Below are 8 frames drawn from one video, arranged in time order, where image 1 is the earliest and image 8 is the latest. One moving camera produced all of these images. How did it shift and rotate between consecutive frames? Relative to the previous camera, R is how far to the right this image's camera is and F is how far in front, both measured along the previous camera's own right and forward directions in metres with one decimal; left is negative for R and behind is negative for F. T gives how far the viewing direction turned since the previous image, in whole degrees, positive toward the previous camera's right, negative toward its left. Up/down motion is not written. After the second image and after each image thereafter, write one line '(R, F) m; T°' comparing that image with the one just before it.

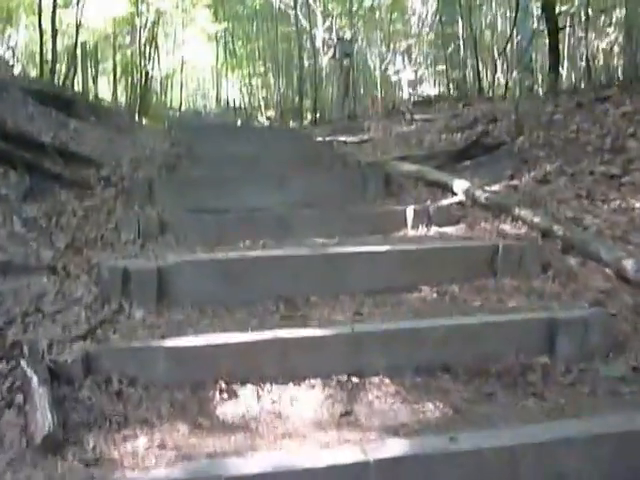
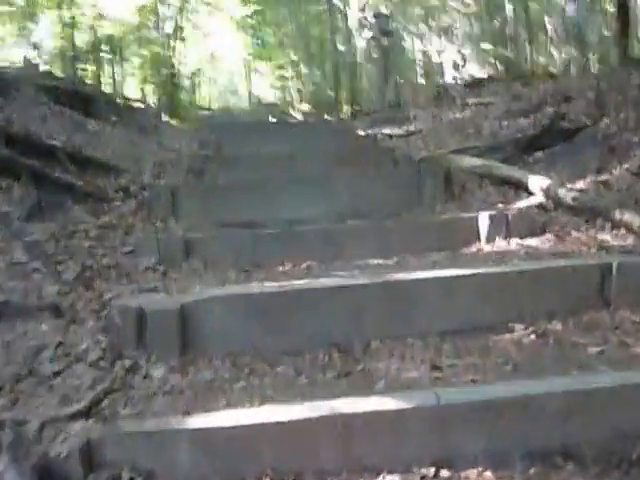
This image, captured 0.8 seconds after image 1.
(-0.1, +0.6) m; -2°
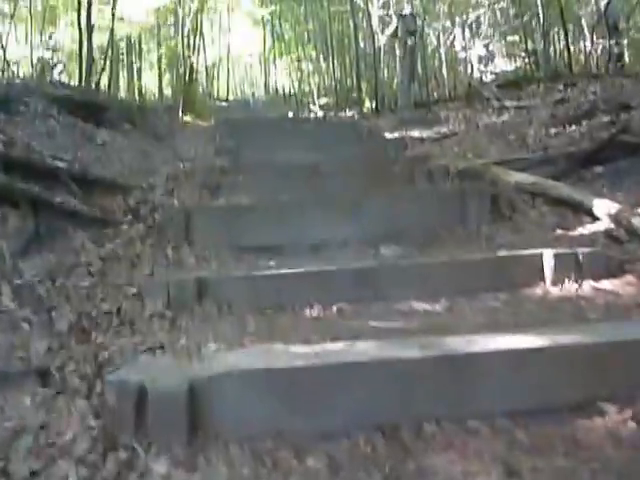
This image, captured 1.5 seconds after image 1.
(0.0, +0.5) m; -1°
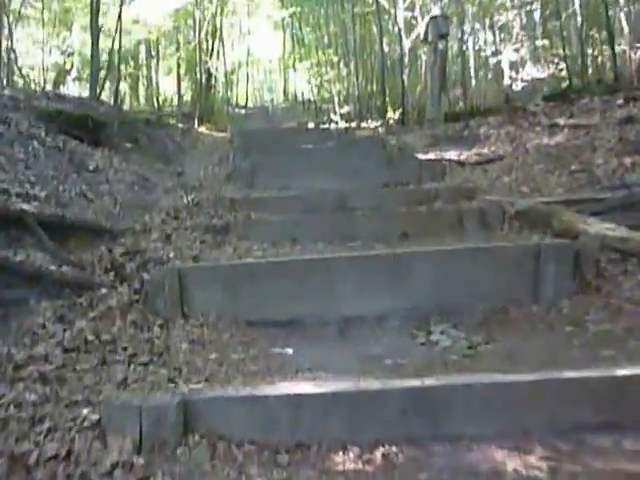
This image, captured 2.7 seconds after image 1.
(0.0, +0.9) m; -1°
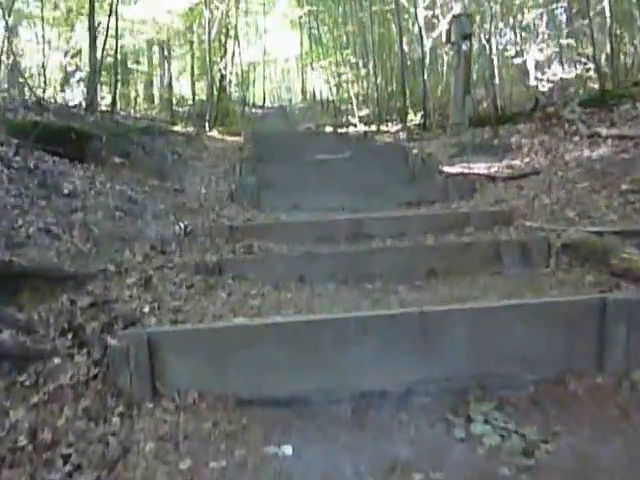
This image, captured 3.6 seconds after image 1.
(0.0, +0.6) m; -1°
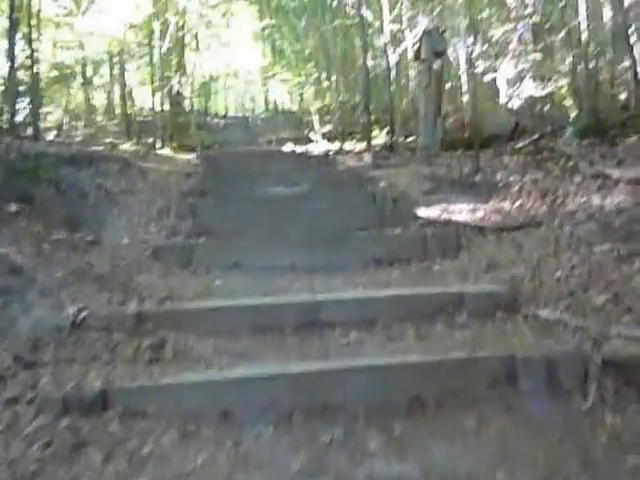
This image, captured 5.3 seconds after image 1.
(+0.1, +1.1) m; +2°
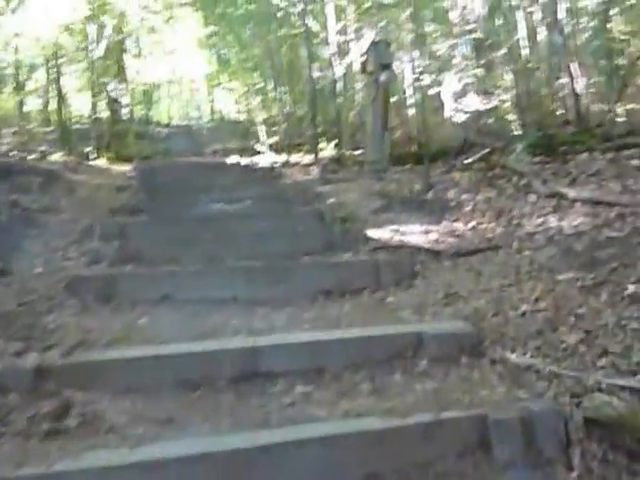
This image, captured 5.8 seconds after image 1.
(0.0, +0.4) m; +4°
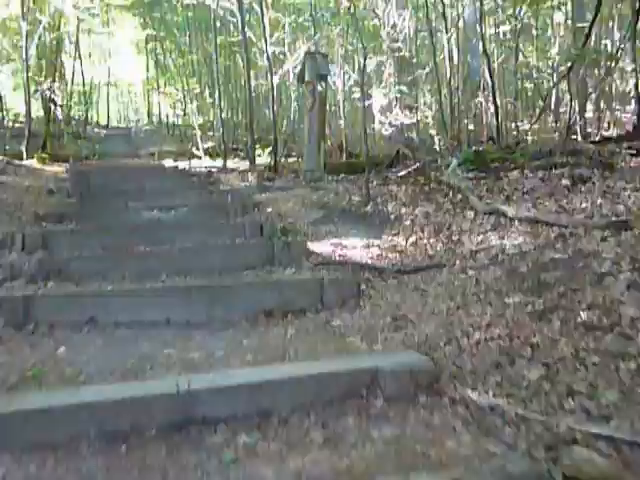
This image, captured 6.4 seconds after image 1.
(-0.1, +0.3) m; +5°
